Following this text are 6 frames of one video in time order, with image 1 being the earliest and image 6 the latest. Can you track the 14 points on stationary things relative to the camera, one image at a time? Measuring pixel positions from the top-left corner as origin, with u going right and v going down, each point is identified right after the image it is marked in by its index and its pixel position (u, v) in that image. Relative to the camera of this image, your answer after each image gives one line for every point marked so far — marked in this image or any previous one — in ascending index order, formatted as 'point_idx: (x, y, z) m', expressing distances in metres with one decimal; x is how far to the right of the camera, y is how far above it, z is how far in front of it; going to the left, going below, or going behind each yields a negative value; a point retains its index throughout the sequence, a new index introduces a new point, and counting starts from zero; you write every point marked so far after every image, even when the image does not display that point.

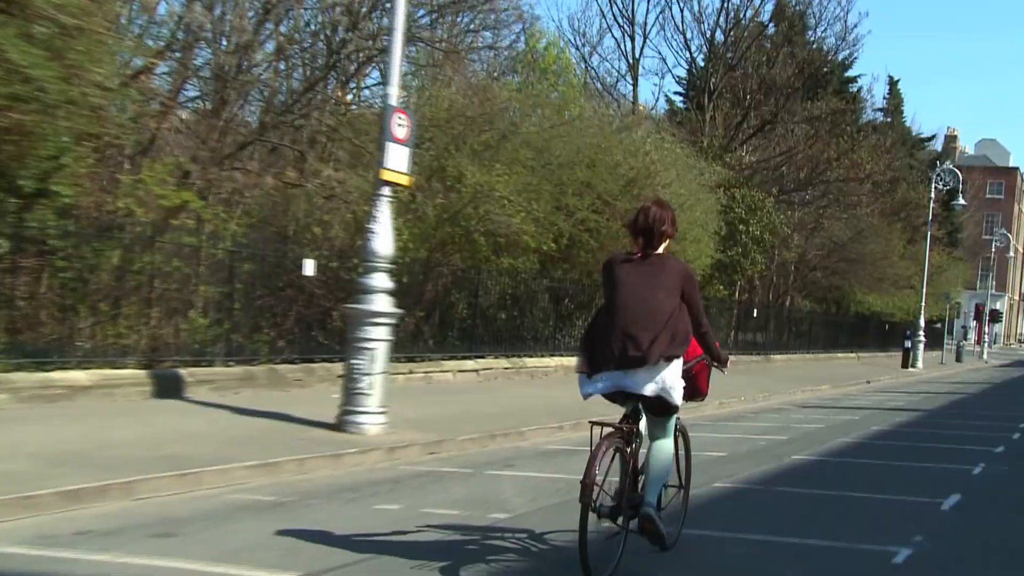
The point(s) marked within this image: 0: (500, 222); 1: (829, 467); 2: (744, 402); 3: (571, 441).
0: (-0.1, +0.9, +17.7) m
1: (+2.5, -1.5, +10.5) m
2: (+3.5, -1.7, +19.8) m
3: (+0.5, -1.4, +12.4) m
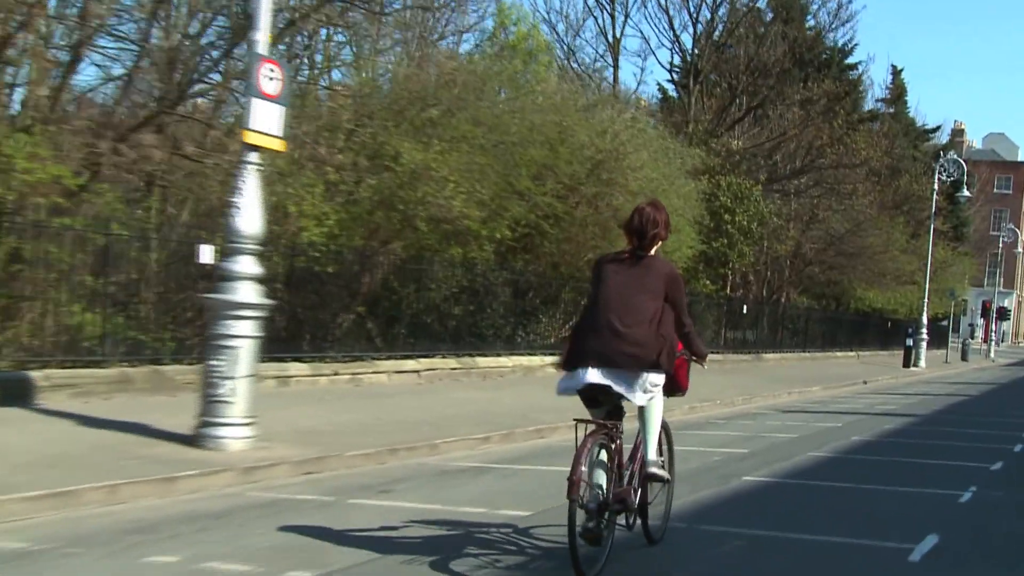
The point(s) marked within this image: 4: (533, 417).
0: (-0.8, +1.0, +15.9) m
1: (+1.8, -1.4, +8.7) m
2: (+2.8, -1.6, +18.0) m
3: (-0.2, -1.3, +10.6) m
4: (+0.2, -1.3, +13.7) m
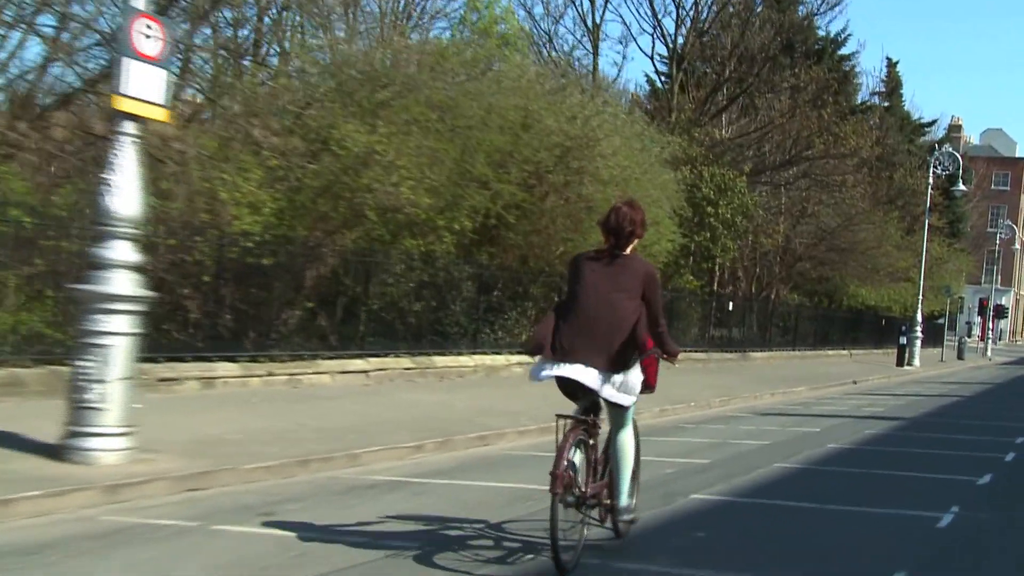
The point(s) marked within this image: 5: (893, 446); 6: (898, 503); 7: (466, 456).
0: (-1.3, +1.0, +14.8) m
1: (+1.3, -1.3, +7.5) m
2: (+2.3, -1.5, +16.8) m
3: (-0.7, -1.3, +9.4) m
4: (-0.3, -1.3, +12.5) m
5: (+3.5, -1.4, +12.0) m
6: (+2.4, -1.3, +8.2) m
7: (-0.4, -1.3, +10.2) m
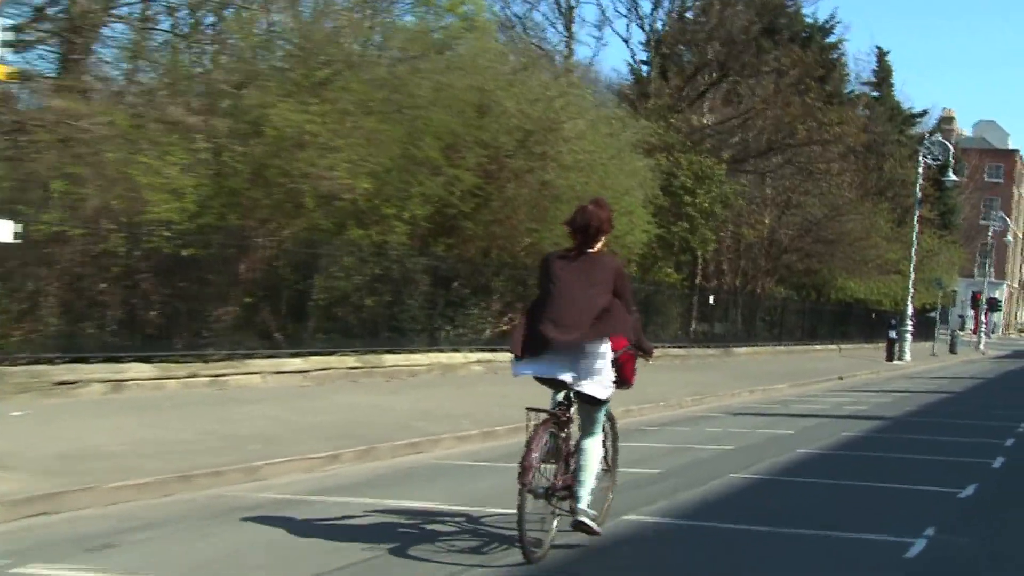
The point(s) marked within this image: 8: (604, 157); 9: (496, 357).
0: (-1.8, +1.1, +13.6) m
1: (+0.8, -1.2, +6.4) m
2: (+1.8, -1.4, +15.7) m
3: (-1.2, -1.2, +8.3) m
4: (-0.8, -1.2, +11.4) m
5: (+2.9, -1.3, +10.8) m
6: (+1.9, -1.3, +7.1) m
7: (-0.9, -1.2, +9.1) m
8: (+1.4, +1.9, +19.3) m
9: (-0.3, -1.0, +18.7) m
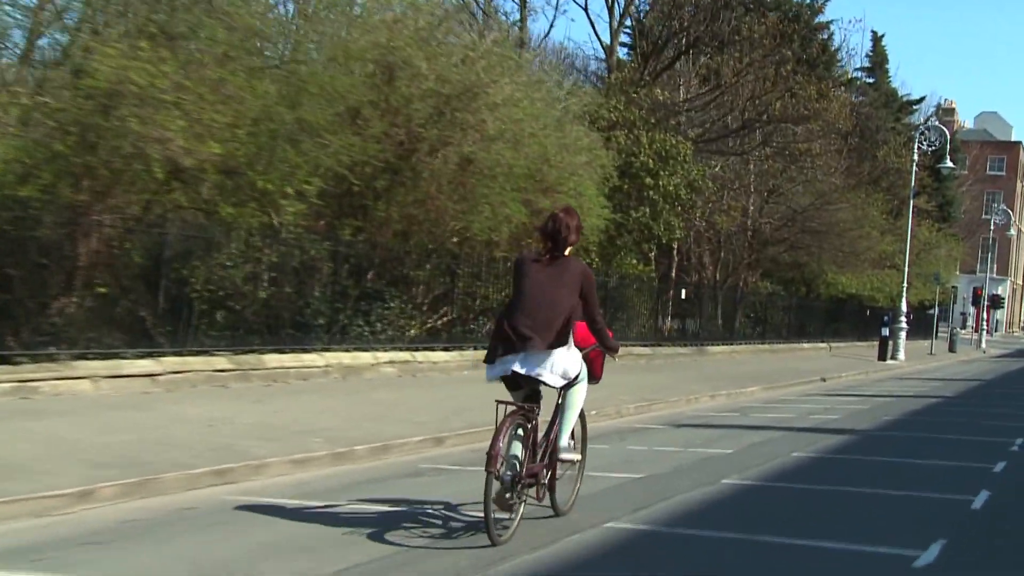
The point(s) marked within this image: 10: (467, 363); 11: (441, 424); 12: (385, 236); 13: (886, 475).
0: (-2.8, +1.2, +11.2) m
1: (-0.2, -1.1, +4.0) m
2: (+0.8, -1.3, +13.3) m
3: (-2.2, -1.1, +5.9) m
4: (-1.8, -1.1, +9.0) m
5: (+2.0, -1.2, +8.5) m
6: (+0.9, -1.2, +4.7) m
7: (-1.8, -1.1, +6.7) m
8: (+0.4, +2.0, +17.0) m
9: (-1.2, -0.9, +16.4) m
10: (-0.6, -1.0, +17.7) m
11: (-0.6, -1.2, +11.3) m
12: (-1.6, +0.6, +16.7) m
13: (+2.5, -1.3, +8.9) m
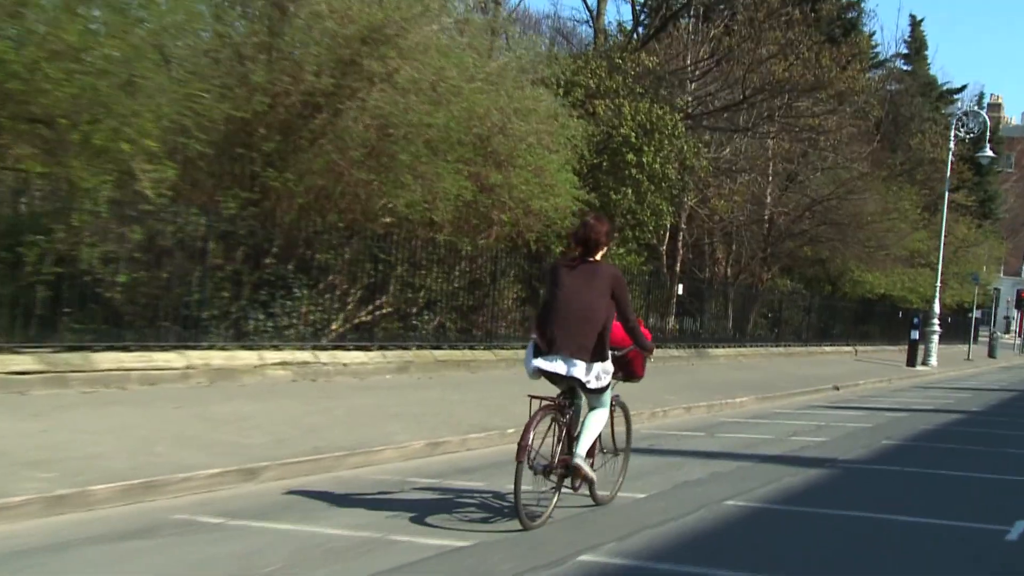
0: (-3.7, +1.4, +8.5) m
1: (-1.4, -1.0, +1.2) m
2: (0.0, -1.2, +10.5) m
3: (-3.3, -1.0, +3.2) m
4: (-2.8, -0.9, +6.3) m
5: (+1.0, -1.1, +5.6) m
6: (-0.2, -1.0, +1.8) m
7: (-2.9, -1.0, +4.0) m
8: (-0.3, +2.2, +14.1) m
9: (-2.0, -0.7, +13.6) m
10: (-1.3, -0.9, +15.0) m
11: (-1.5, -1.0, +8.5) m
12: (-2.3, +0.8, +13.9) m
13: (+1.5, -1.2, +6.0) m
